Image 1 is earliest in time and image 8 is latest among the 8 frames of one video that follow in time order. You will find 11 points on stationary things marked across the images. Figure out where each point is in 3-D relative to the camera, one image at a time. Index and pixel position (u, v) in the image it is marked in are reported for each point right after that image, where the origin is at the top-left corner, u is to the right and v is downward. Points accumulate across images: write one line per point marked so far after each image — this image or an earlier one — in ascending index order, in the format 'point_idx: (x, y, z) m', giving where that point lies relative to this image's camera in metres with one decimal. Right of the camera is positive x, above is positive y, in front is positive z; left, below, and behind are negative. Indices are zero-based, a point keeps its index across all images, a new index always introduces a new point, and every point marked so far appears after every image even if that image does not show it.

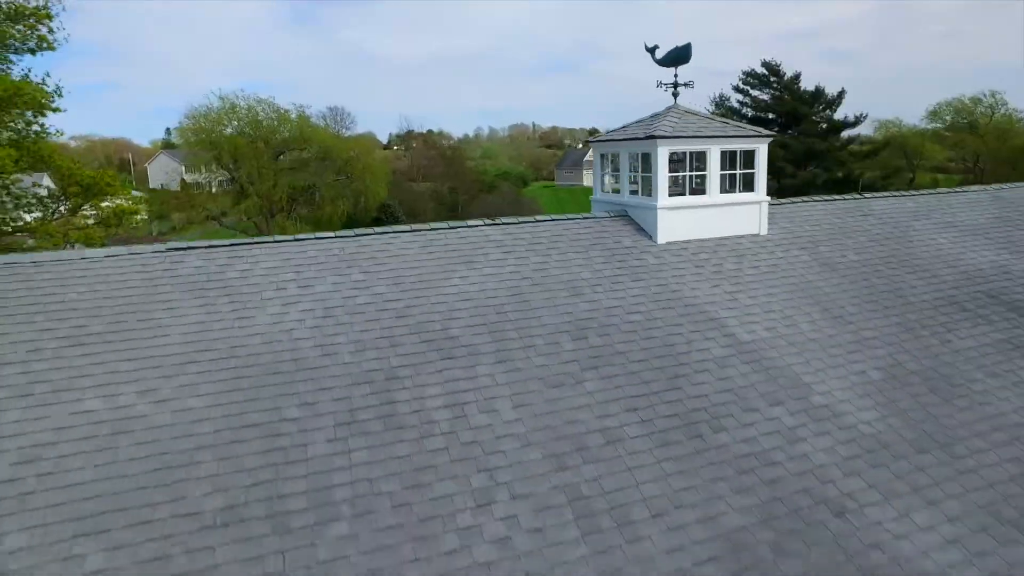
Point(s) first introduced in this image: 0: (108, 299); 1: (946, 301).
0: (-3.6, -0.1, +5.4) m
1: (+5.0, -0.1, +6.9) m
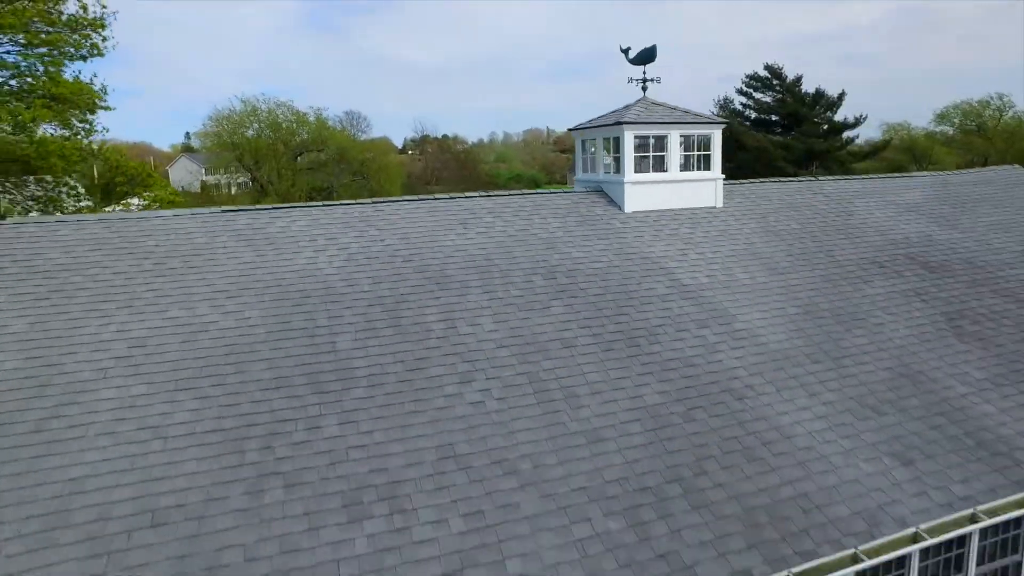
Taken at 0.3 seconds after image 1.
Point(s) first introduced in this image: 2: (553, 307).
0: (-3.8, +0.5, +6.8) m
1: (+4.8, +0.4, +8.2) m
2: (+0.4, -0.2, +6.5) m
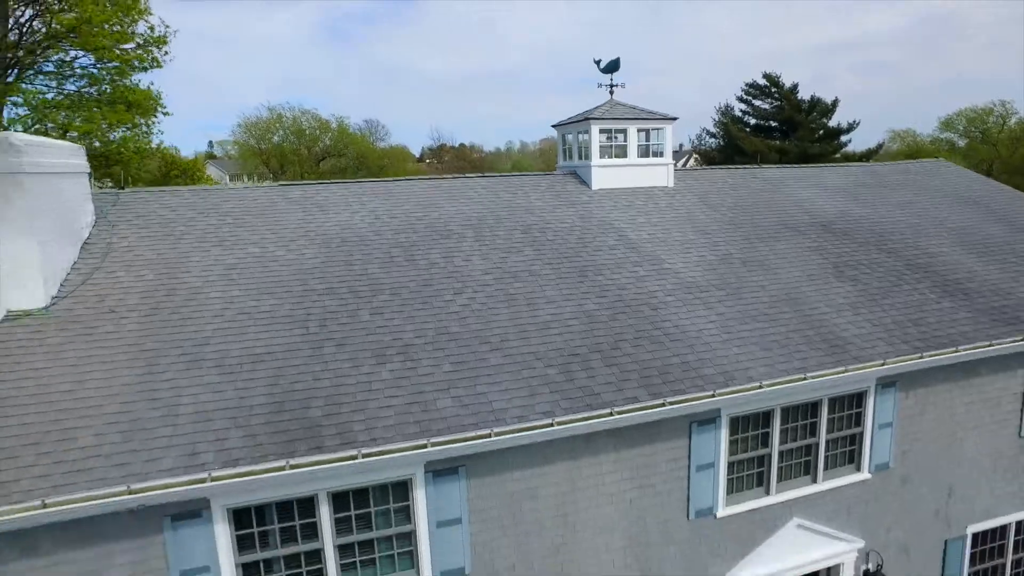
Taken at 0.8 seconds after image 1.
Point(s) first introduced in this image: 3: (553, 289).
0: (-4.0, +1.2, +9.2) m
1: (+4.6, +1.1, +10.4) m
2: (+0.2, +0.5, +8.7) m
3: (+0.5, 0.0, +7.9) m
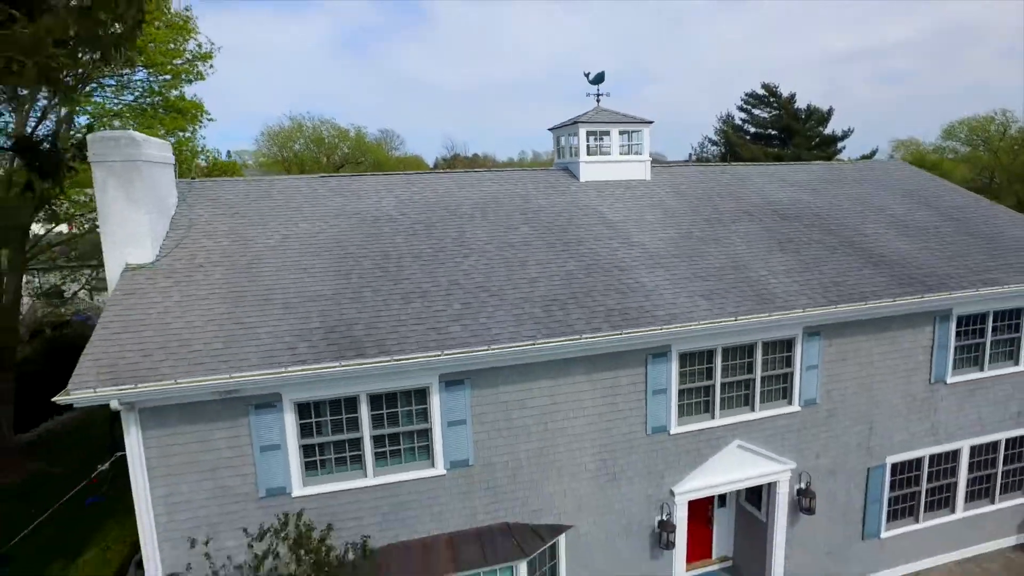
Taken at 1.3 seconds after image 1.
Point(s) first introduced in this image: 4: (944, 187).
0: (-4.0, +1.8, +11.3) m
1: (+4.6, +1.6, +12.3) m
2: (+0.2, +1.1, +10.7) m
3: (+0.5, +0.5, +9.9) m
4: (+10.3, +2.4, +14.6) m
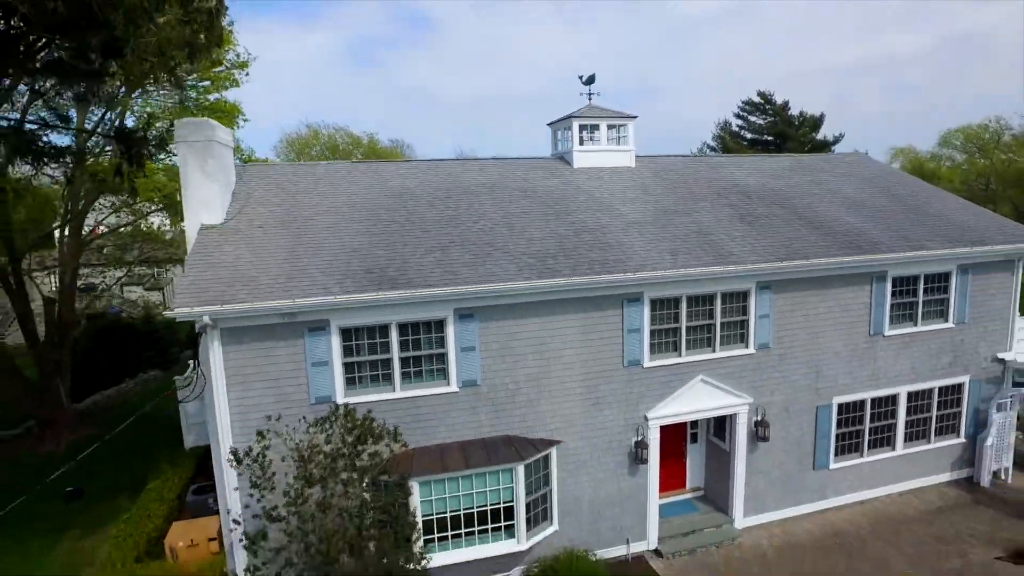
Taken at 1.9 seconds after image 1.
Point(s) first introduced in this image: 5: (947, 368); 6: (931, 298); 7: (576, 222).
0: (-3.9, +2.5, +13.4) m
1: (+4.7, +2.2, +14.3) m
2: (+0.2, +1.8, +12.8) m
3: (+0.5, +1.3, +11.9) m
4: (+10.4, +3.1, +16.5) m
5: (+9.6, -1.8, +13.5) m
6: (+9.0, -0.2, +13.2) m
7: (+1.3, +1.3, +12.0) m
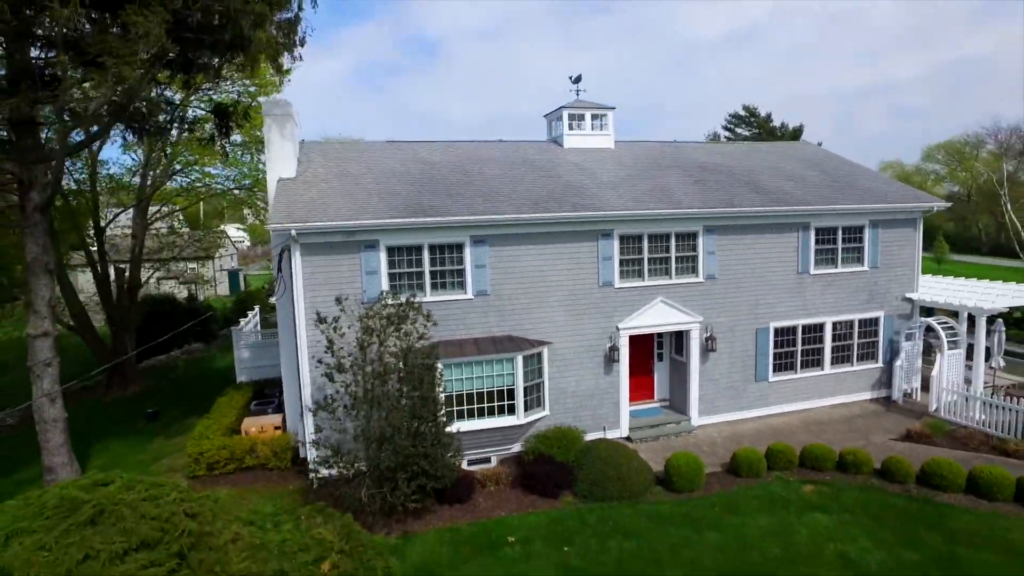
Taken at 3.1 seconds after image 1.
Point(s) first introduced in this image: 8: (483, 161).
0: (-3.9, +3.9, +17.0) m
1: (+4.8, +3.6, +17.8) m
2: (+0.3, +3.2, +16.2) m
3: (+0.6, +2.7, +15.4) m
4: (+10.5, +4.3, +20.0) m
5: (+9.7, -0.4, +16.8) m
6: (+9.1, +1.2, +16.5) m
7: (+1.3, +2.7, +15.5) m
8: (-0.8, +3.5, +16.7) m
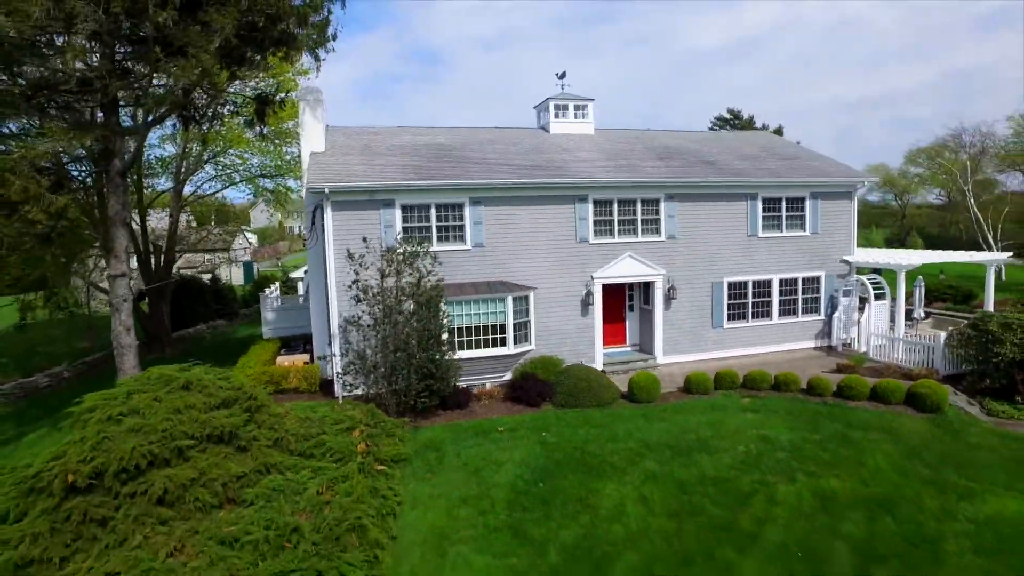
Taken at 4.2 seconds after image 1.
0: (-4.1, +5.1, +19.9) m
1: (+4.6, +4.7, +20.7) m
2: (0.0, +4.4, +19.2) m
3: (+0.3, +3.9, +18.3) m
4: (+10.2, +5.4, +22.9) m
5: (+9.4, +0.8, +19.6) m
6: (+8.8, +2.4, +19.4) m
7: (+1.1, +3.9, +18.4) m
8: (-1.0, +4.7, +19.6) m
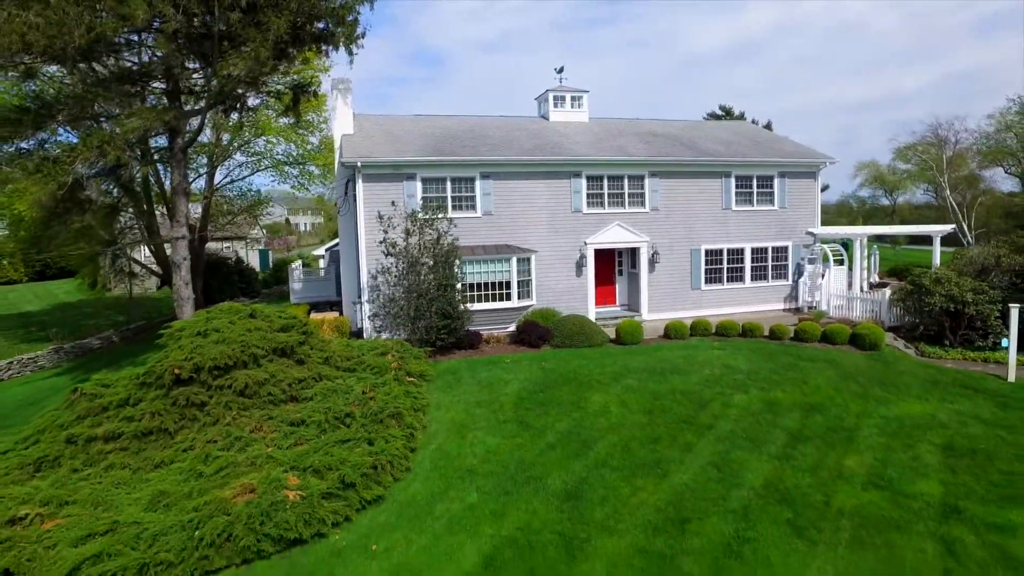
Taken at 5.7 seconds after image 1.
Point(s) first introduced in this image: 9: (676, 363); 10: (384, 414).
0: (-4.0, +6.2, +22.5) m
1: (+4.7, +5.9, +23.3) m
2: (+0.2, +5.5, +21.8) m
3: (+0.5, +5.1, +20.9) m
4: (+10.4, +6.6, +25.5) m
5: (+9.6, +1.9, +22.2) m
6: (+9.0, +3.5, +22.0) m
7: (+1.2, +5.1, +21.0) m
8: (-0.9, +5.8, +22.3) m
9: (+4.2, -1.9, +15.7) m
10: (-2.5, -2.5, +12.1) m
